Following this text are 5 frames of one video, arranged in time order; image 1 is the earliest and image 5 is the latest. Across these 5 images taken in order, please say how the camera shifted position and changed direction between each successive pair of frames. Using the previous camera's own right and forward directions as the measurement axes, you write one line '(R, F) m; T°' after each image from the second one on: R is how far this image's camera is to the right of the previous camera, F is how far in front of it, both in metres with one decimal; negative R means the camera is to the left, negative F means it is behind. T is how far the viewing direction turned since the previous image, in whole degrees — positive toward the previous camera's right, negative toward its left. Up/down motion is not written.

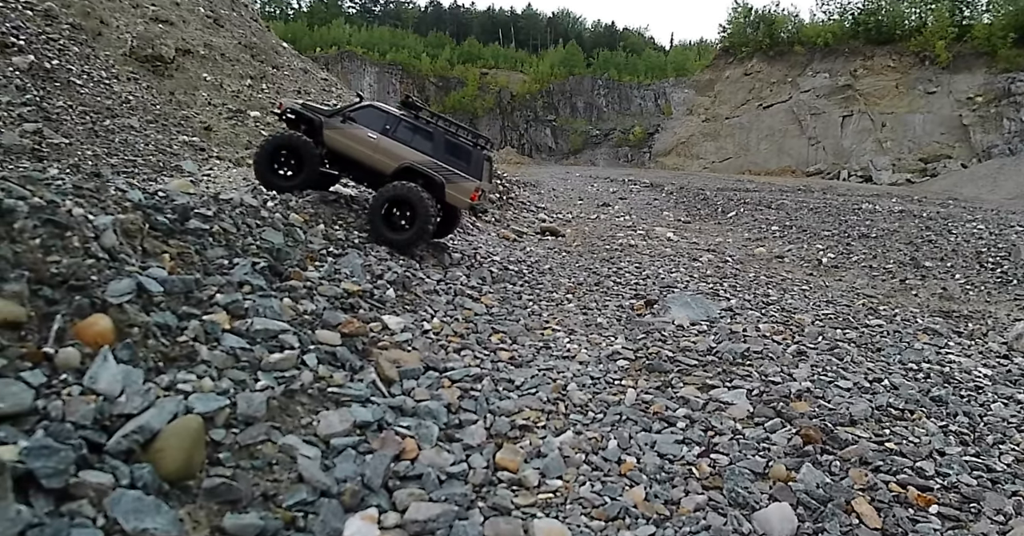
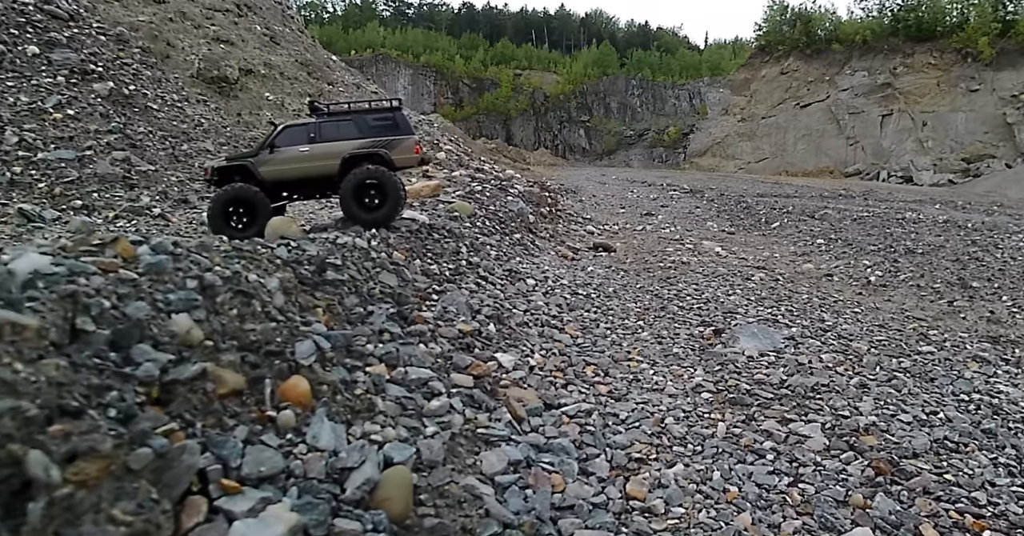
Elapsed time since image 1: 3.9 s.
(-0.5, -0.6) m; -2°
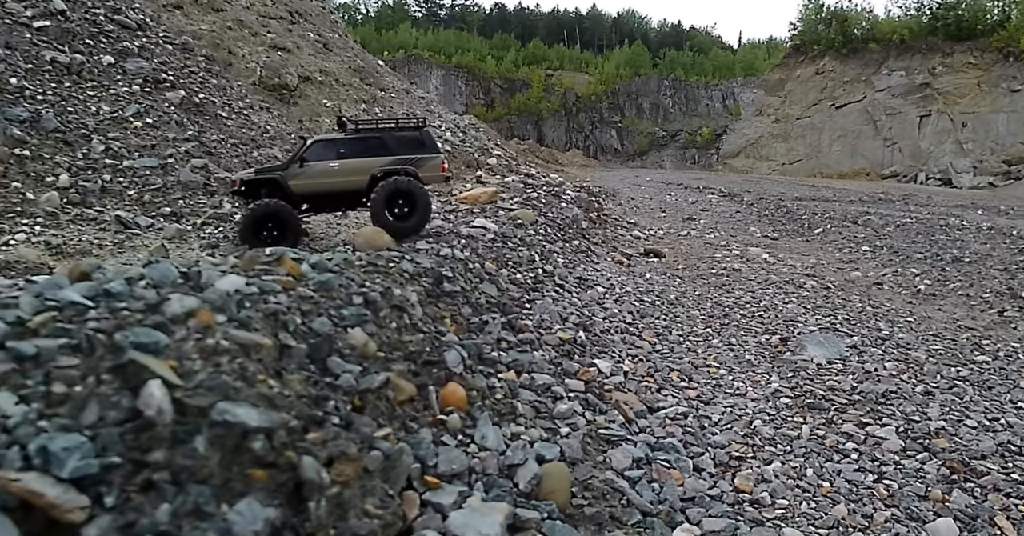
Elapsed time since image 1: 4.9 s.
(-0.5, -0.6) m; -2°
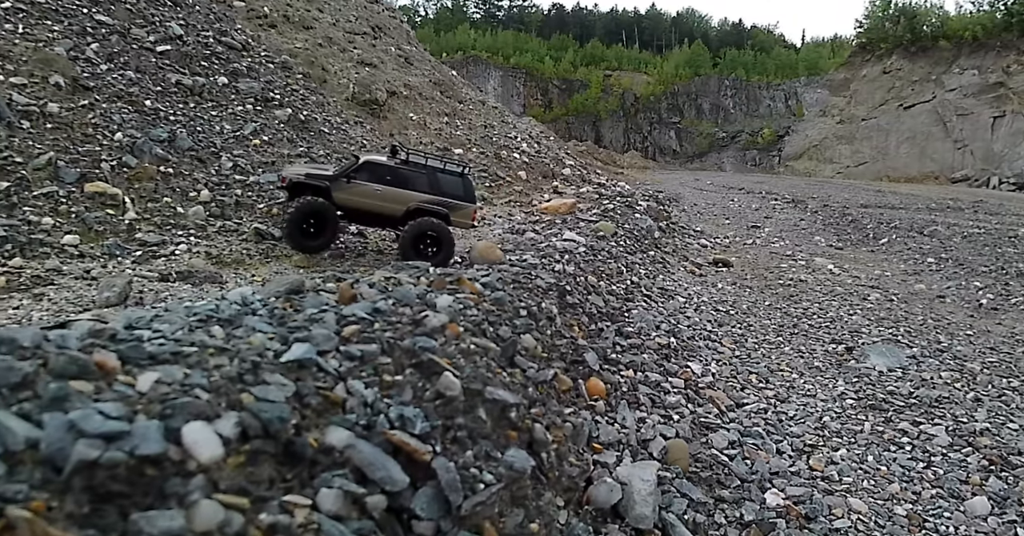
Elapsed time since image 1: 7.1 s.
(-0.6, -1.3) m; -4°
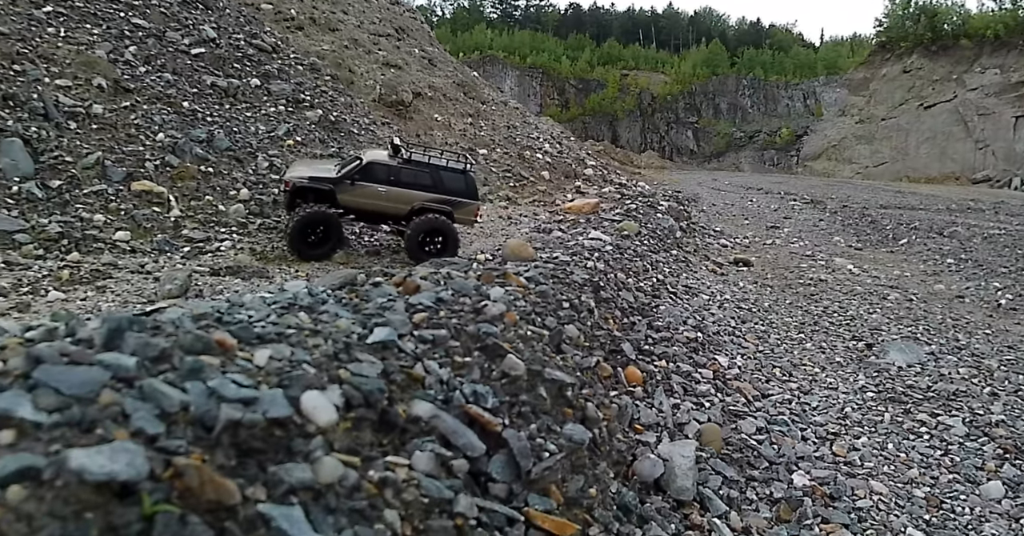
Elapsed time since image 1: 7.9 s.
(-0.3, -0.4) m; -1°
